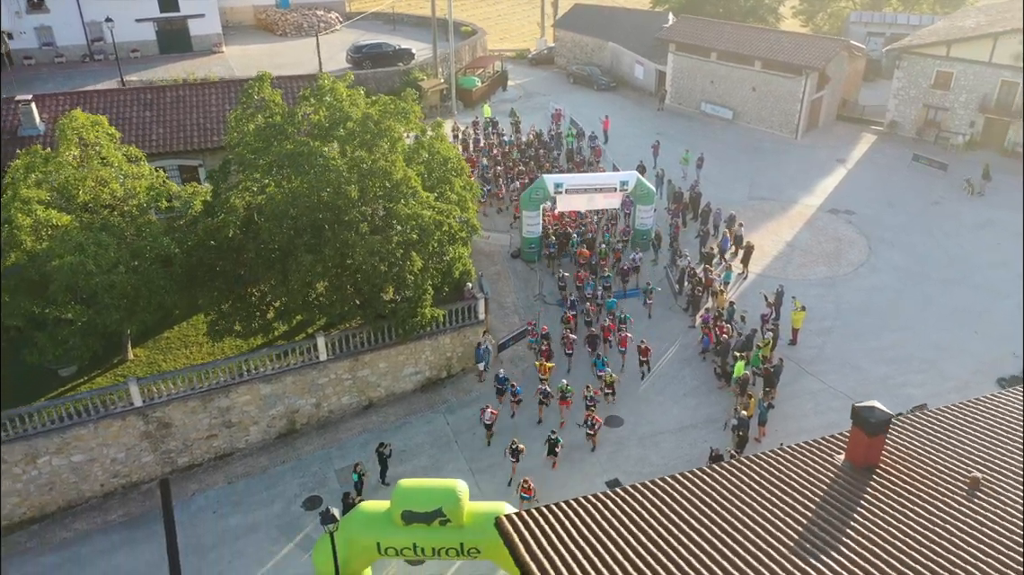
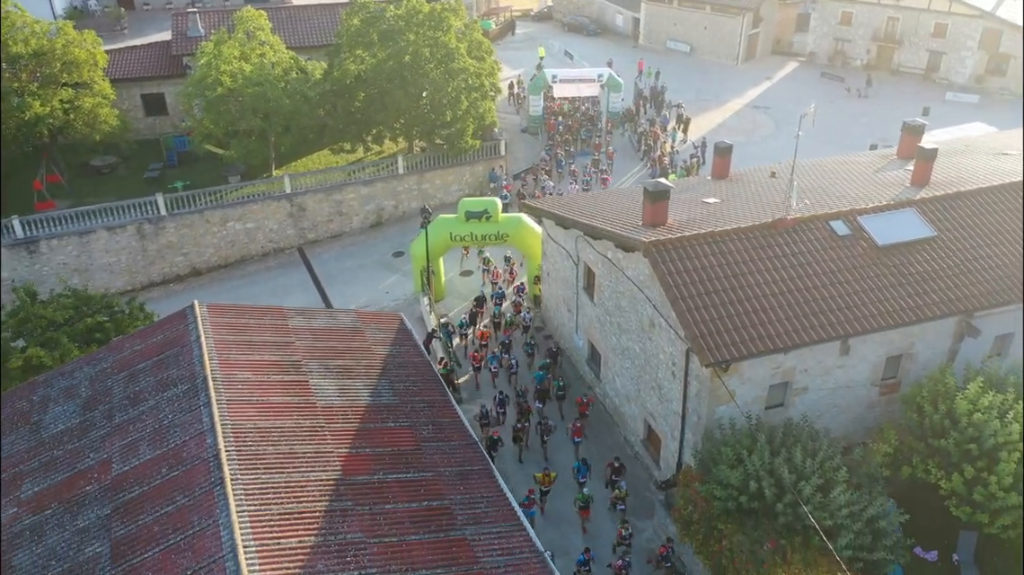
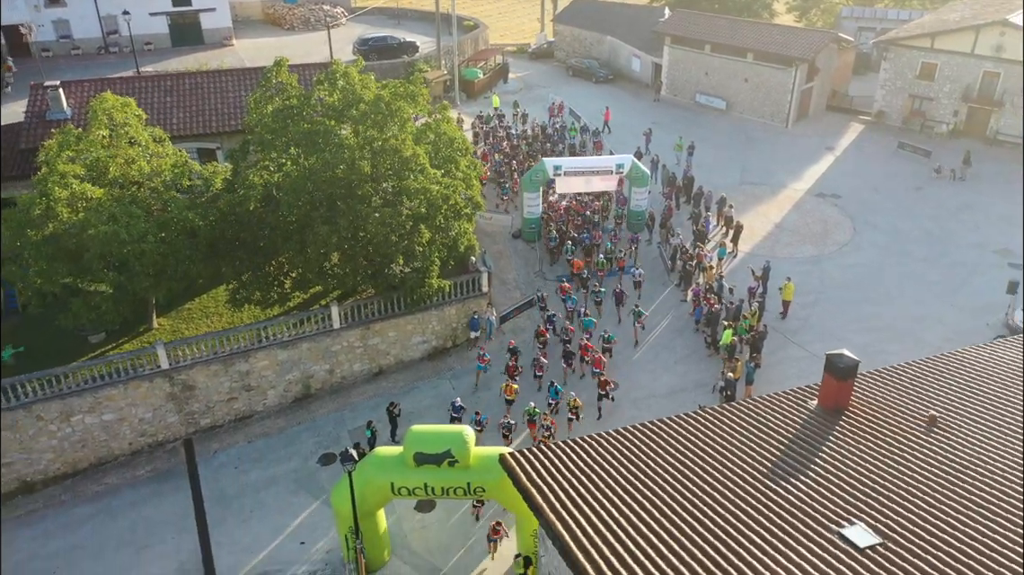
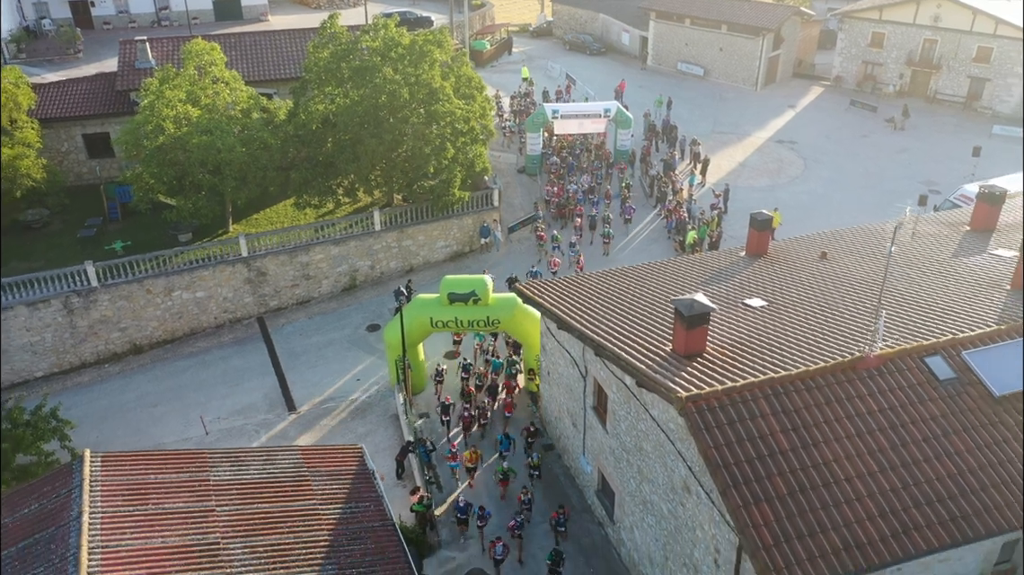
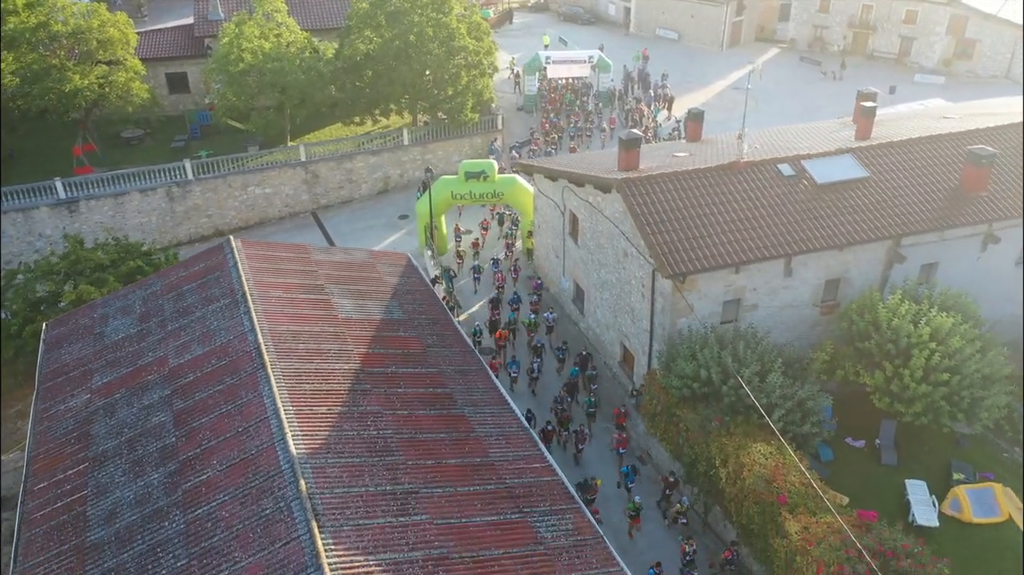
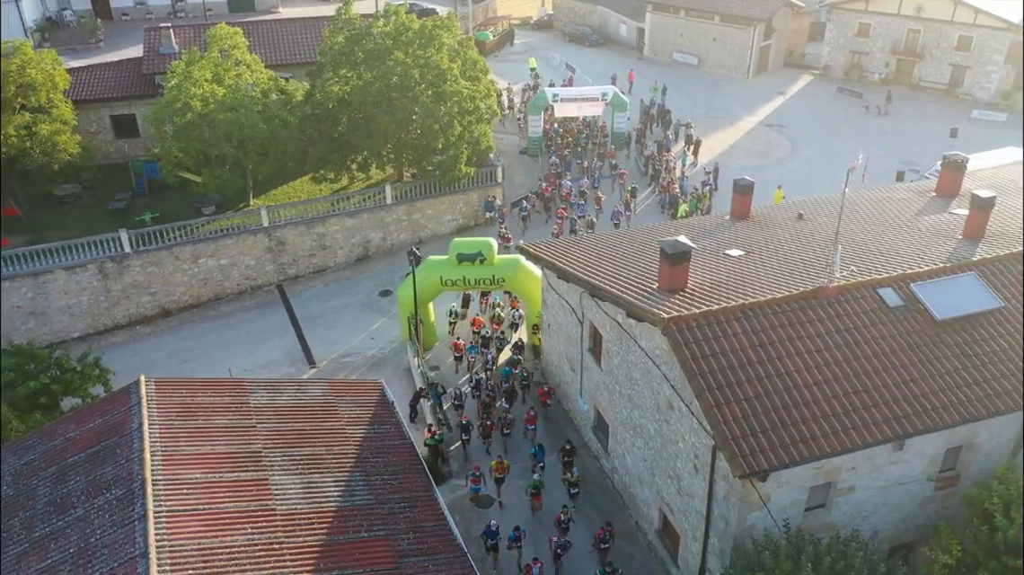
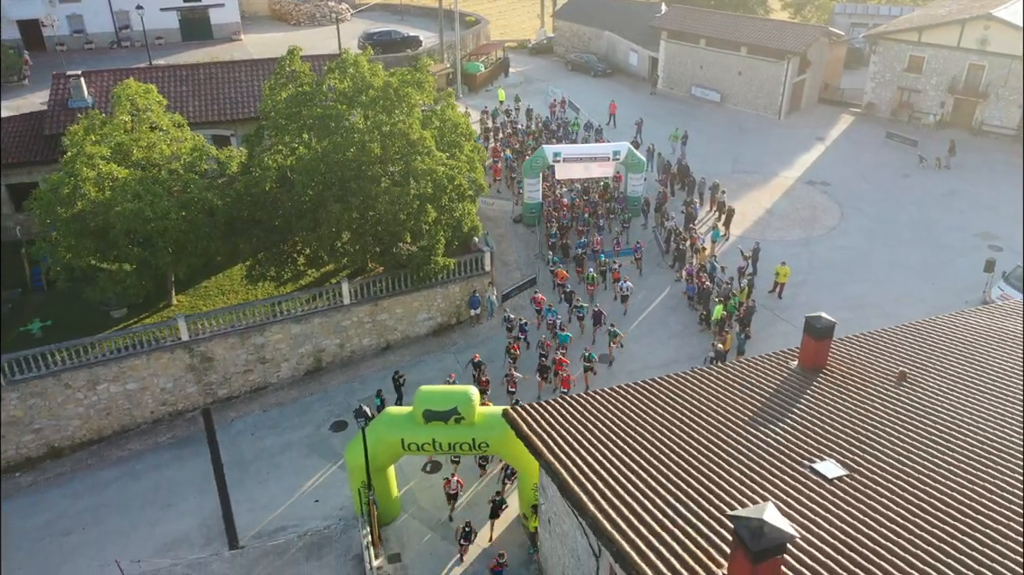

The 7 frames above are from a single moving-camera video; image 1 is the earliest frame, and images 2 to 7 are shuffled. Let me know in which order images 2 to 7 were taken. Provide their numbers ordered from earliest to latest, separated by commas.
3, 7, 4, 6, 2, 5
